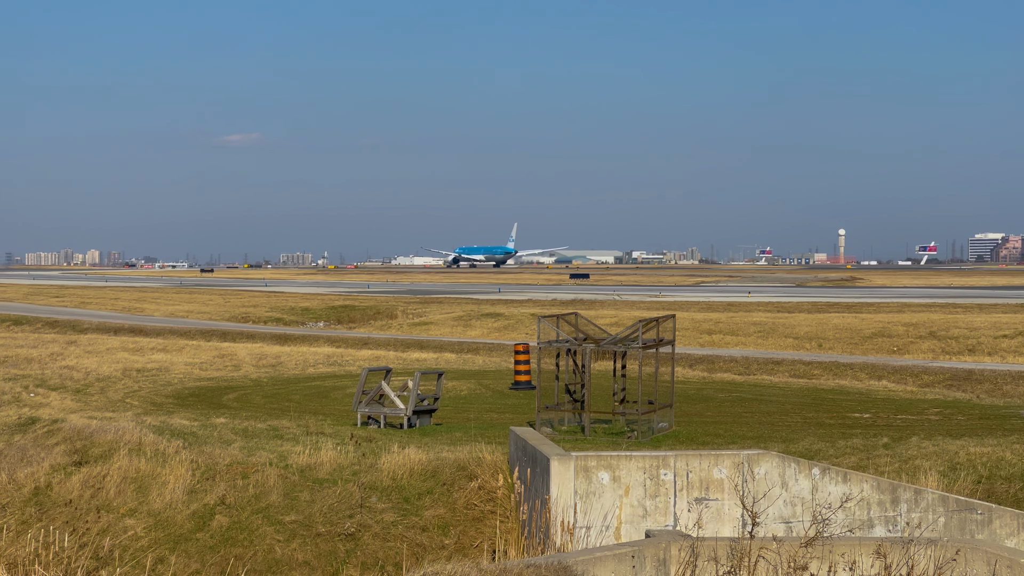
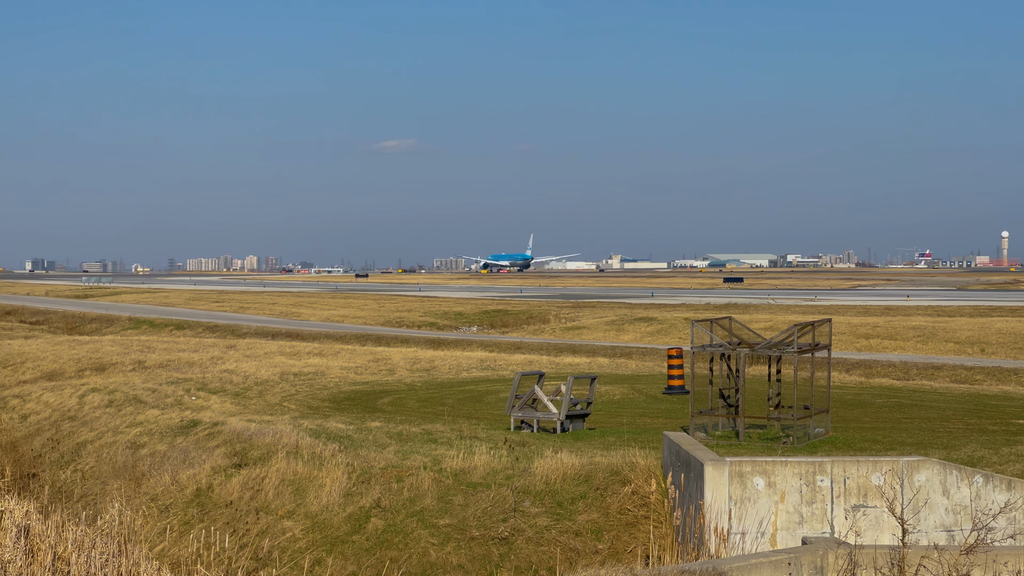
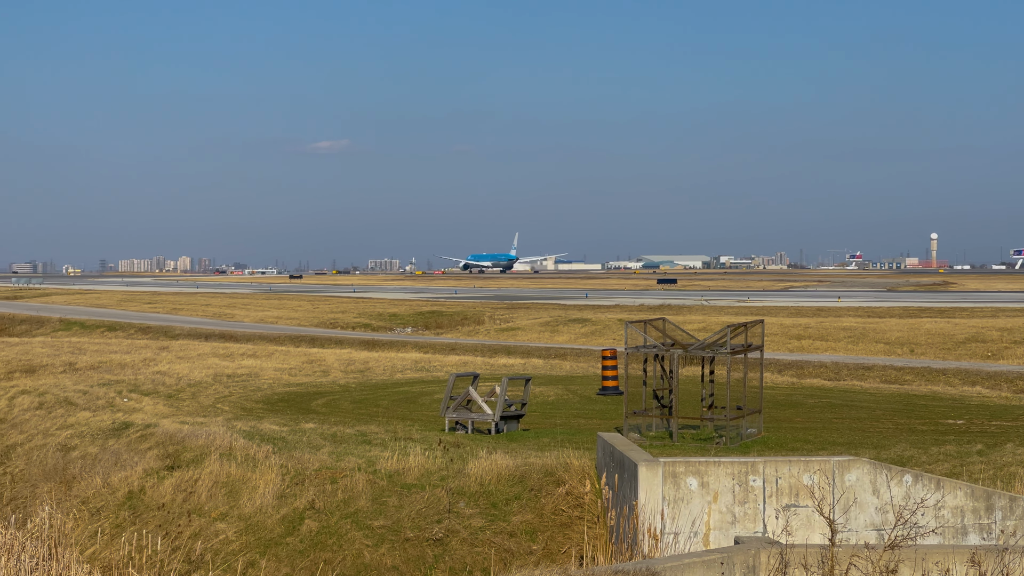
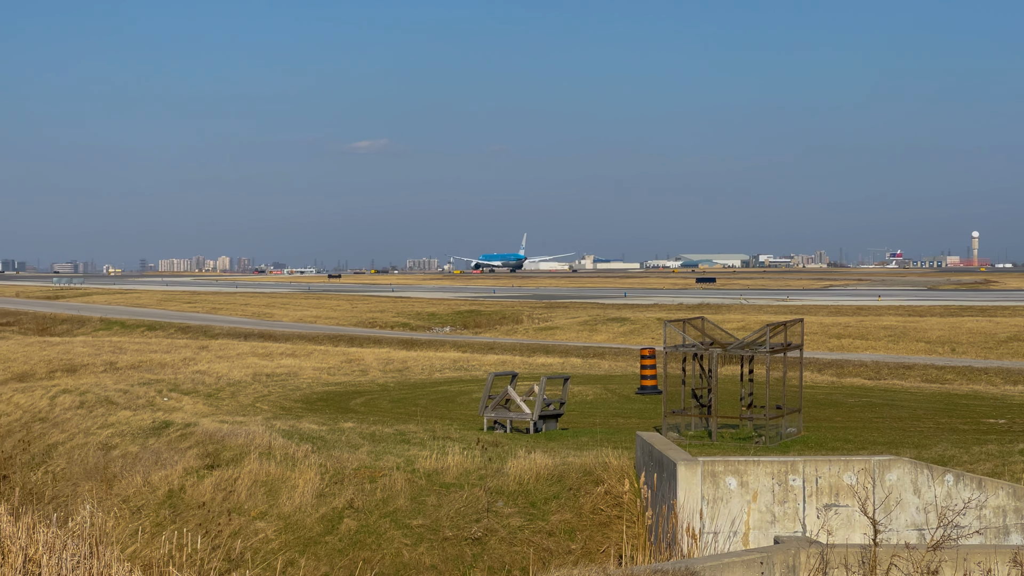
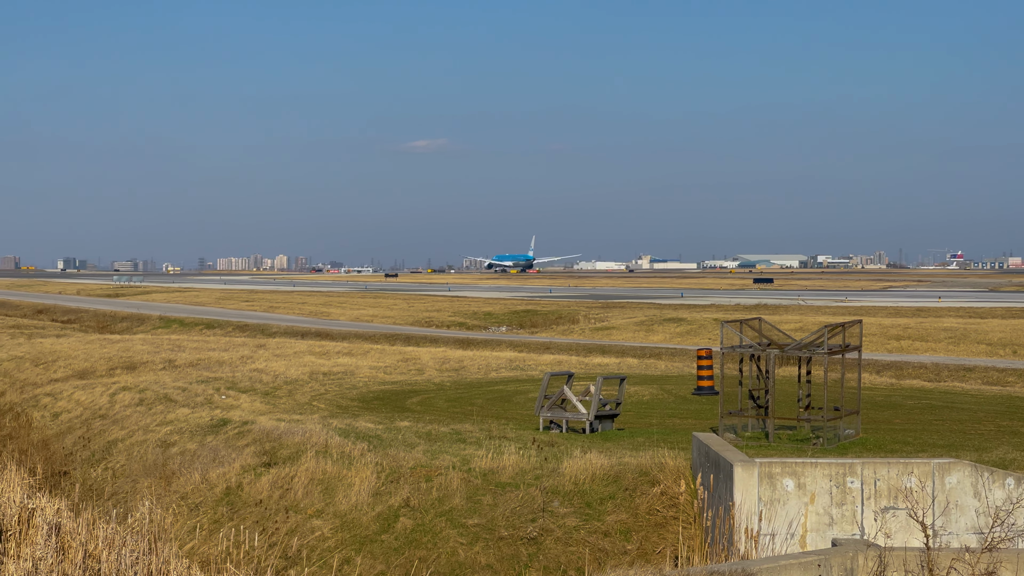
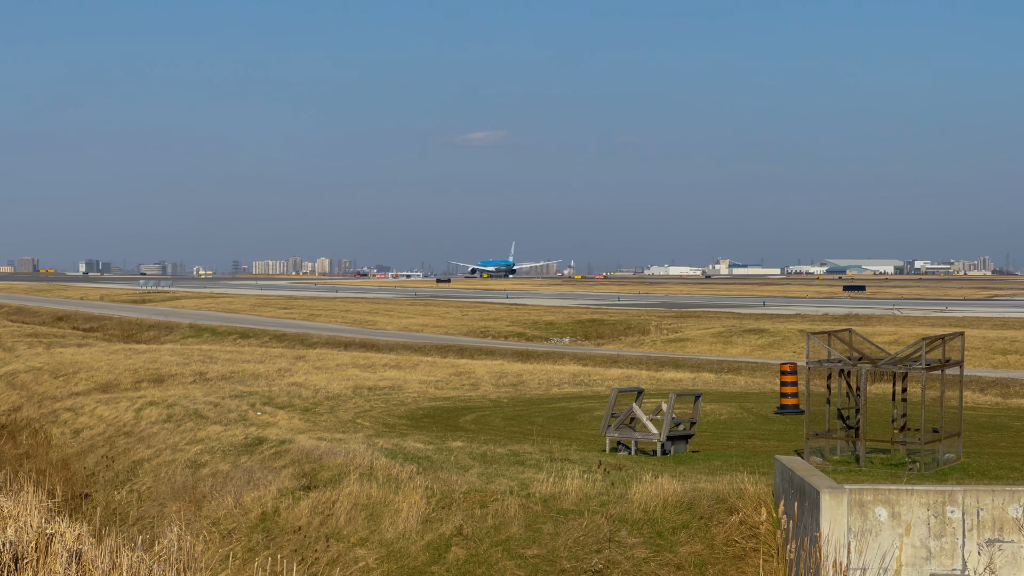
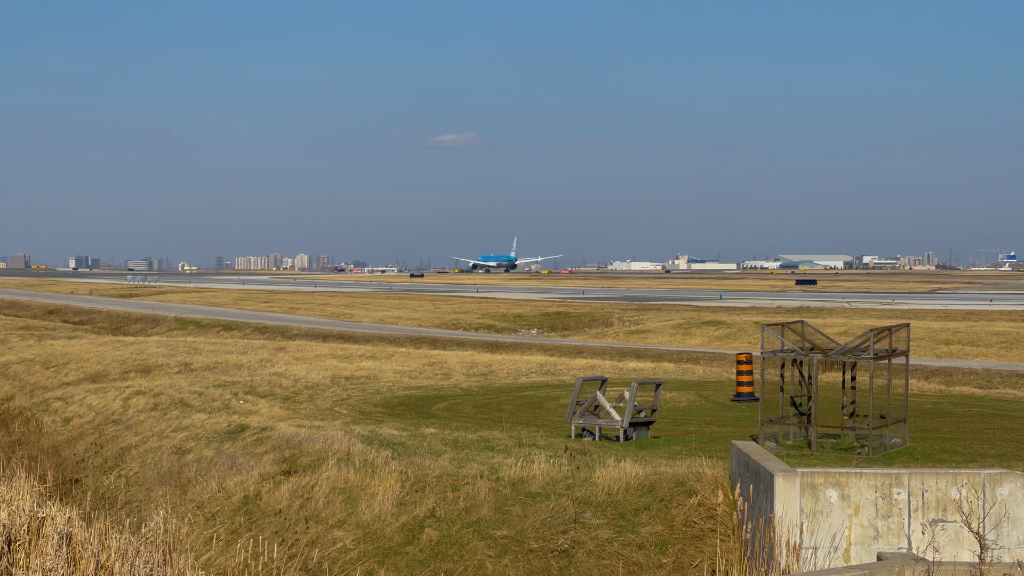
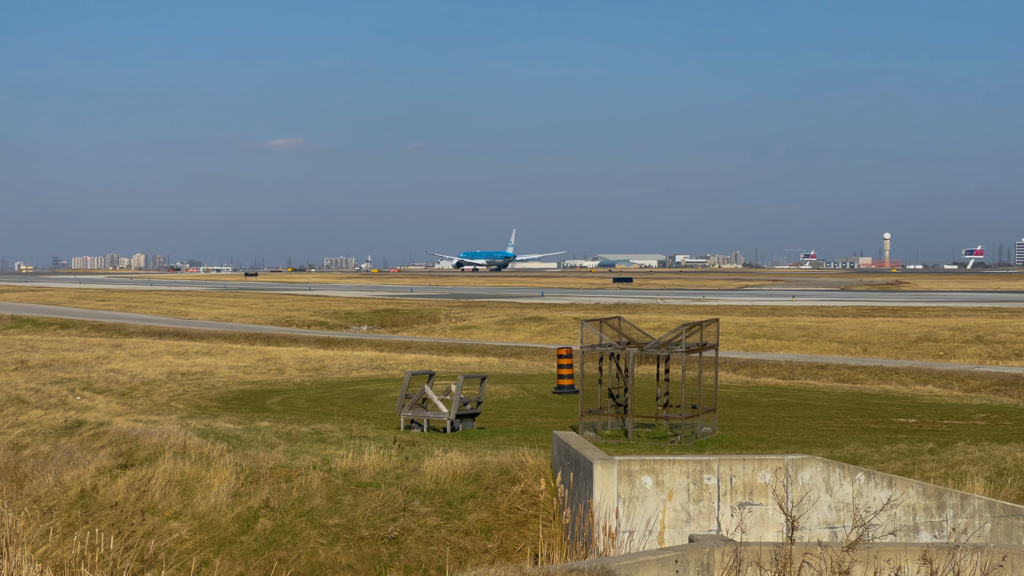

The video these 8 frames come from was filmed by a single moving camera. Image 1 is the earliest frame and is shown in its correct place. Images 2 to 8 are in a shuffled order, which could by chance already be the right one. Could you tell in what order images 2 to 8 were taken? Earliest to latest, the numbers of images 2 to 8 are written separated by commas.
8, 3, 4, 2, 5, 7, 6
